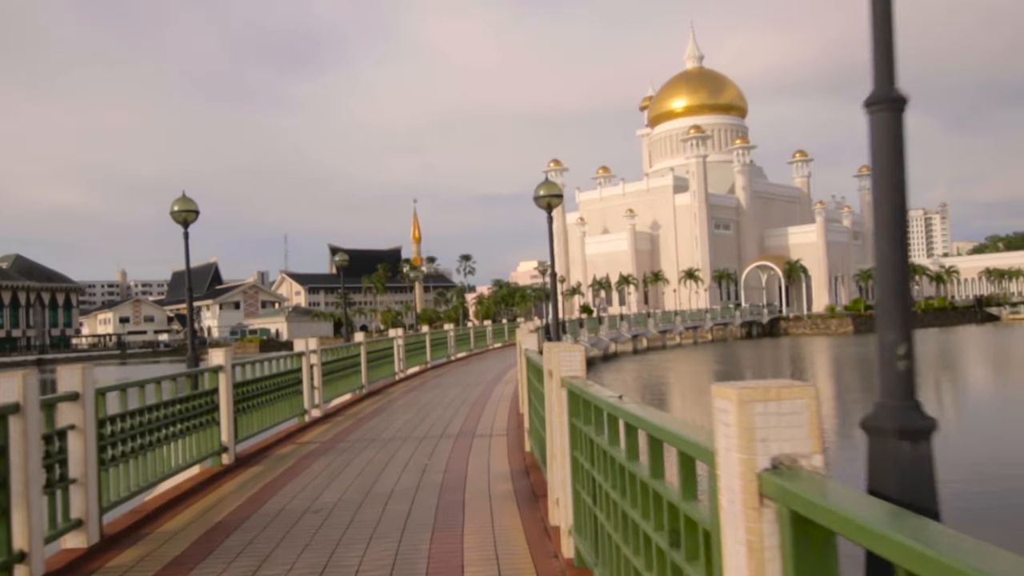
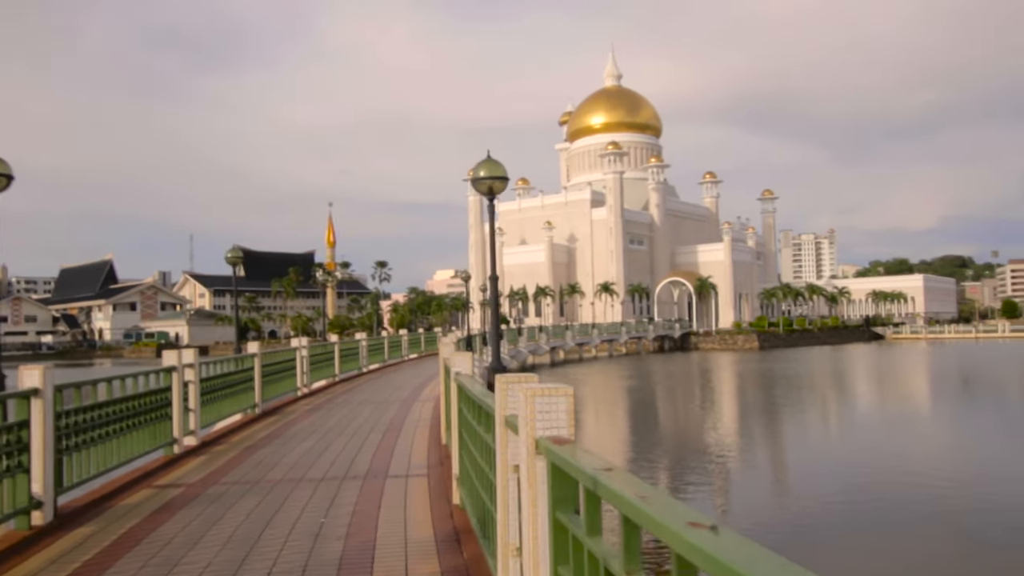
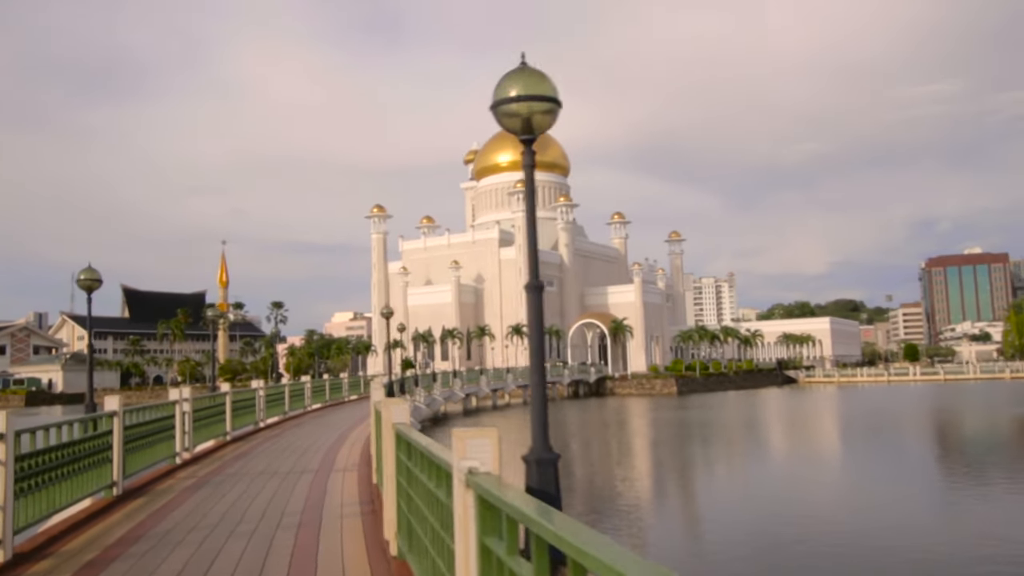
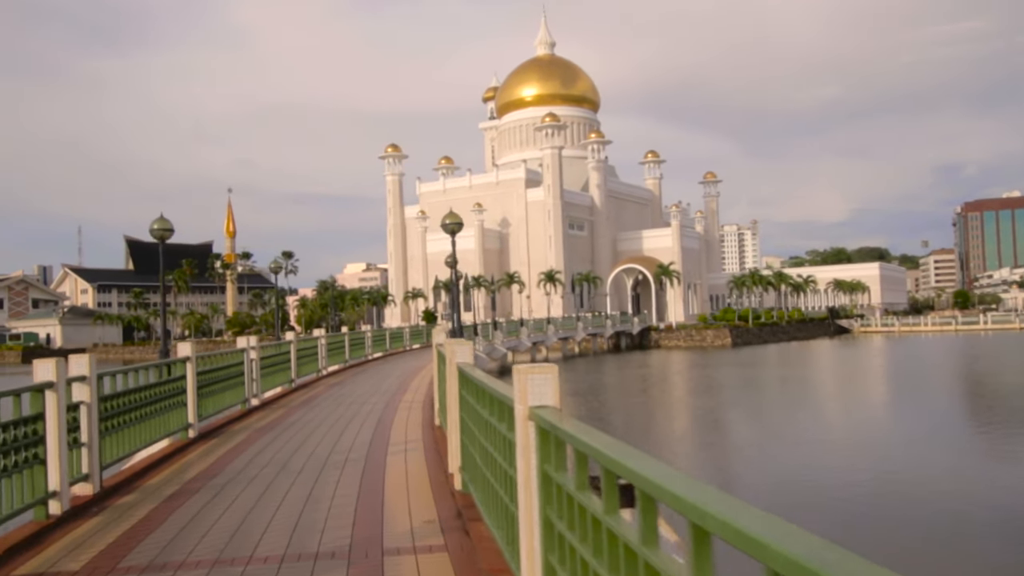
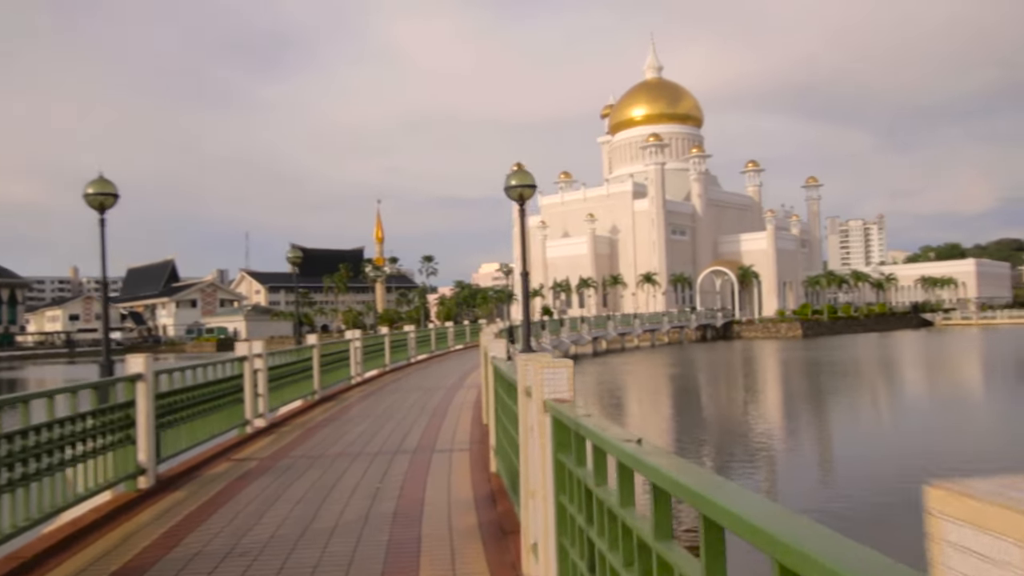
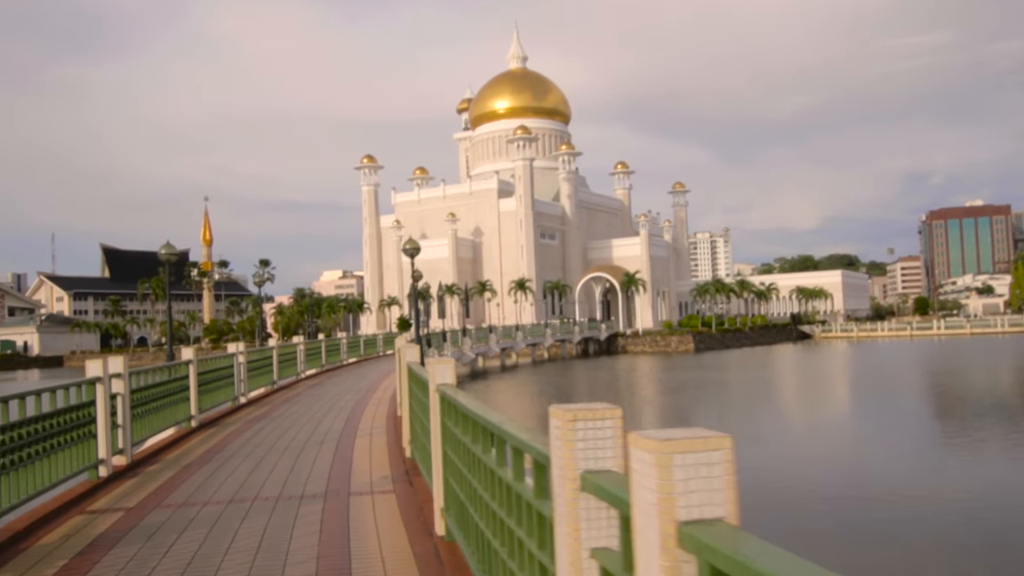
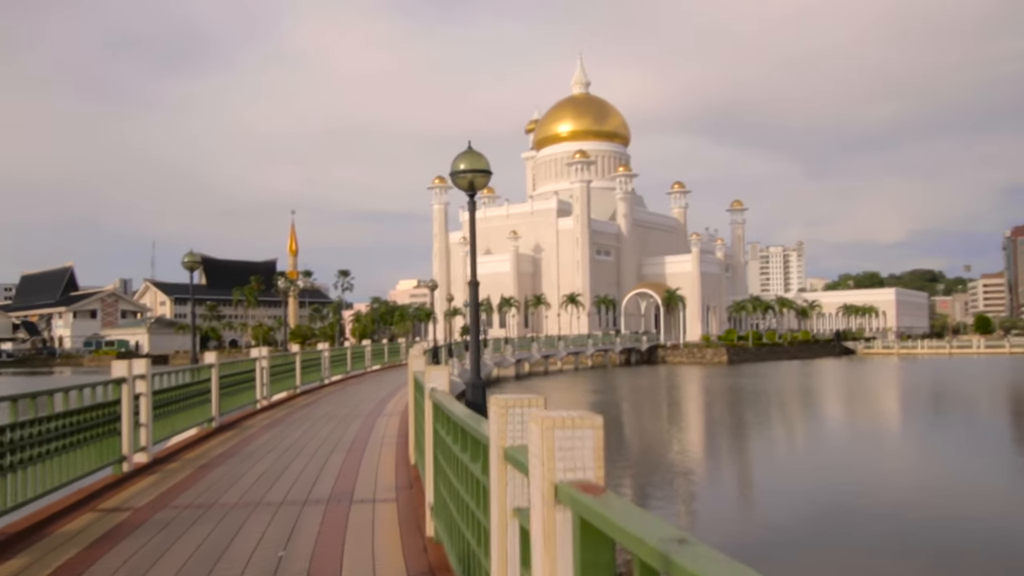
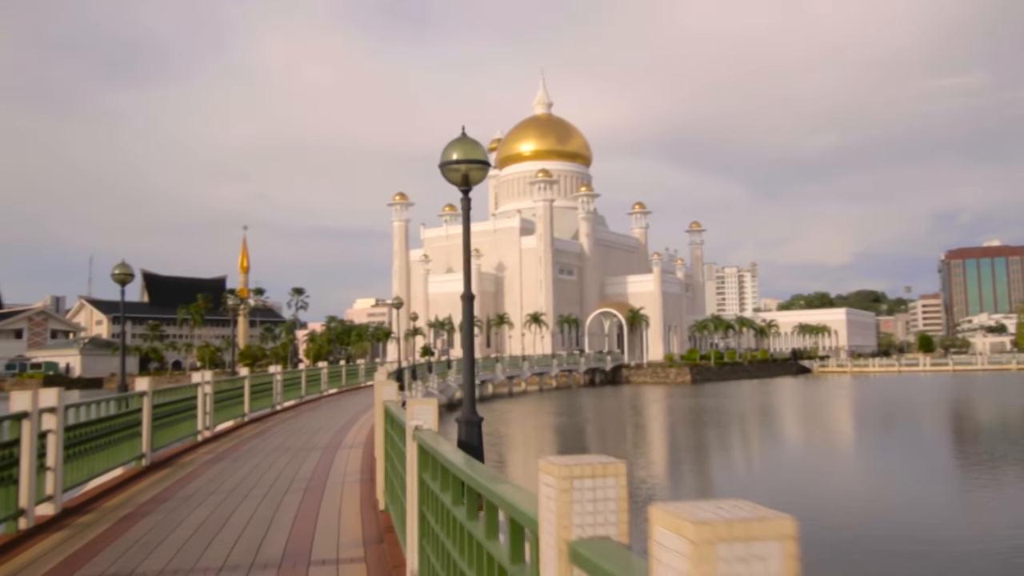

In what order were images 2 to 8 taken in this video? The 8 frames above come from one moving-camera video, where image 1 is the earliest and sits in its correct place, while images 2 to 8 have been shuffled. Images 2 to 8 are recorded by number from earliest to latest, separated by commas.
5, 2, 7, 8, 3, 6, 4
